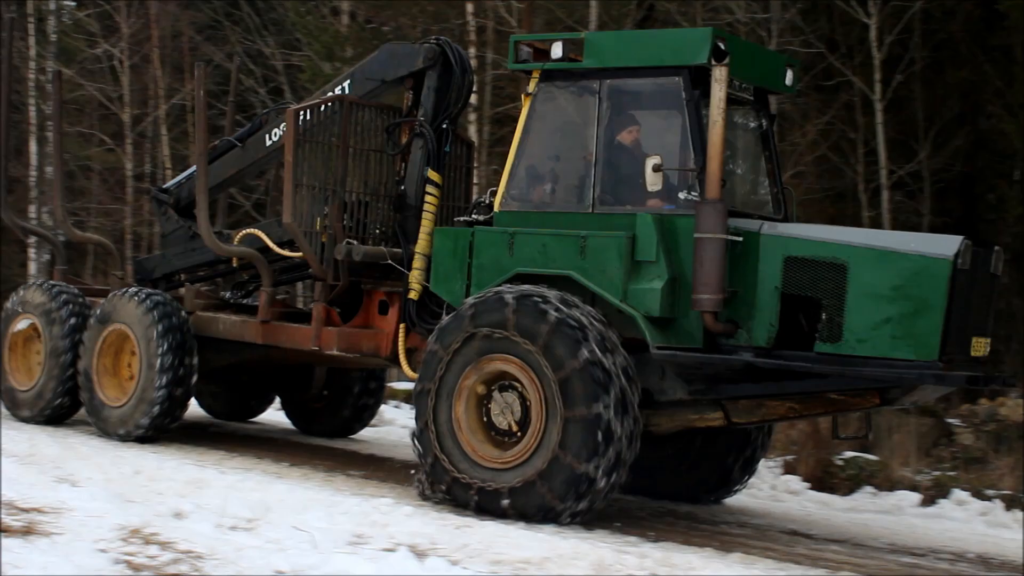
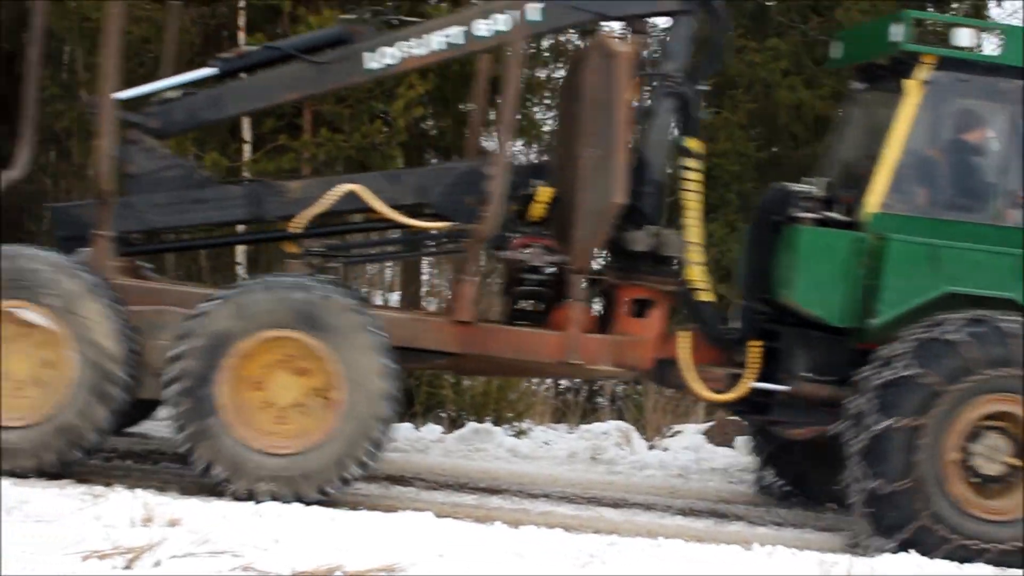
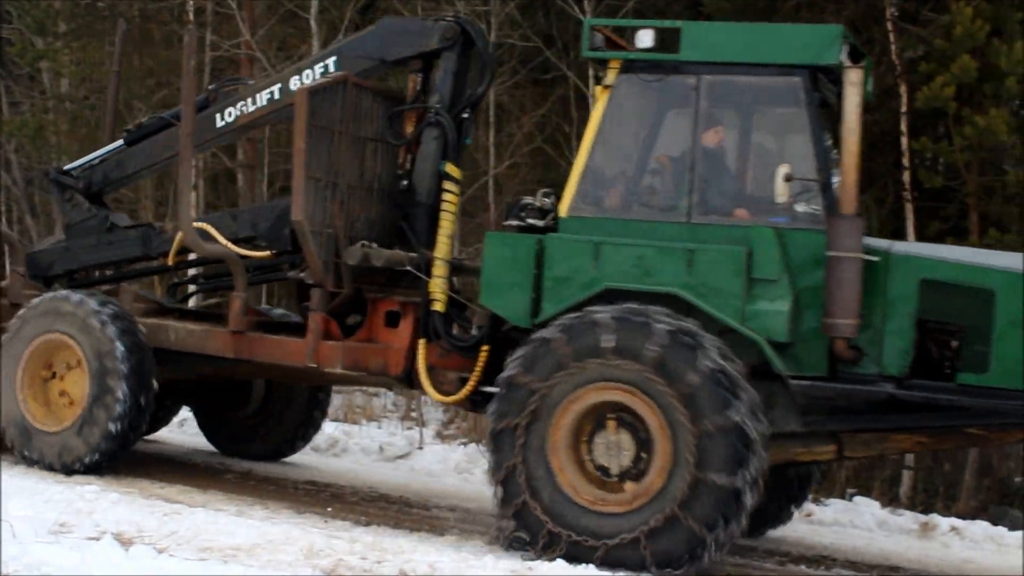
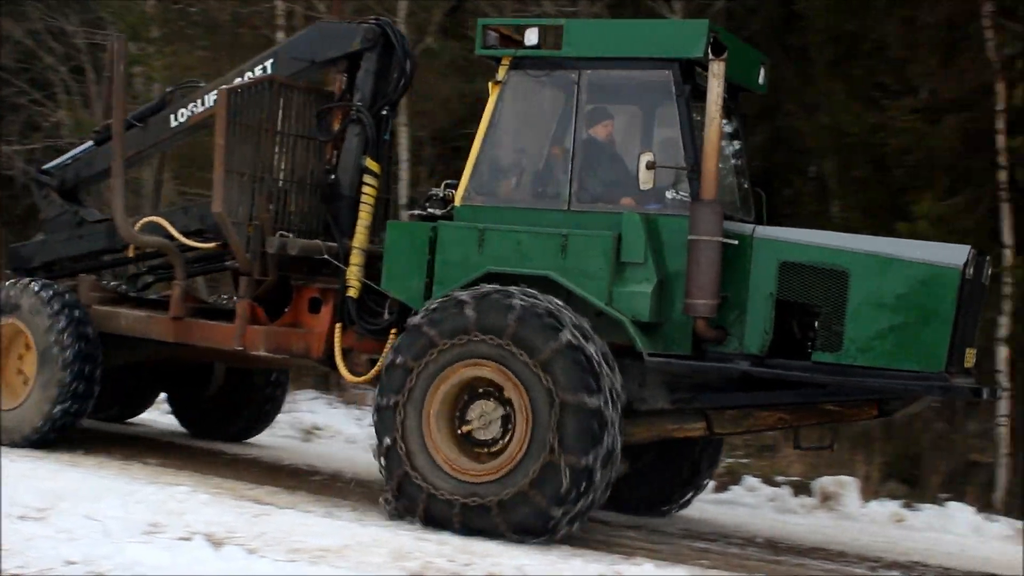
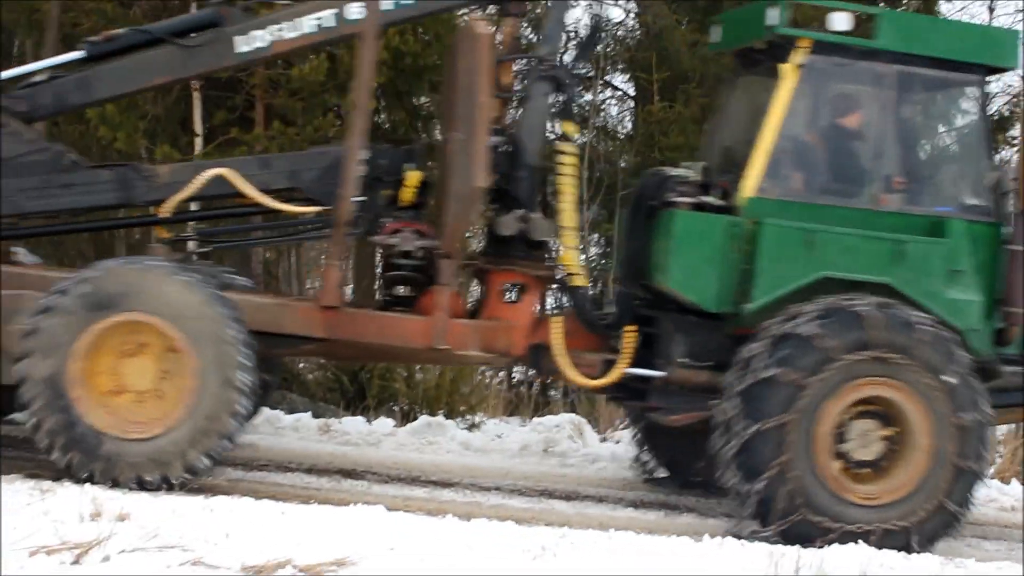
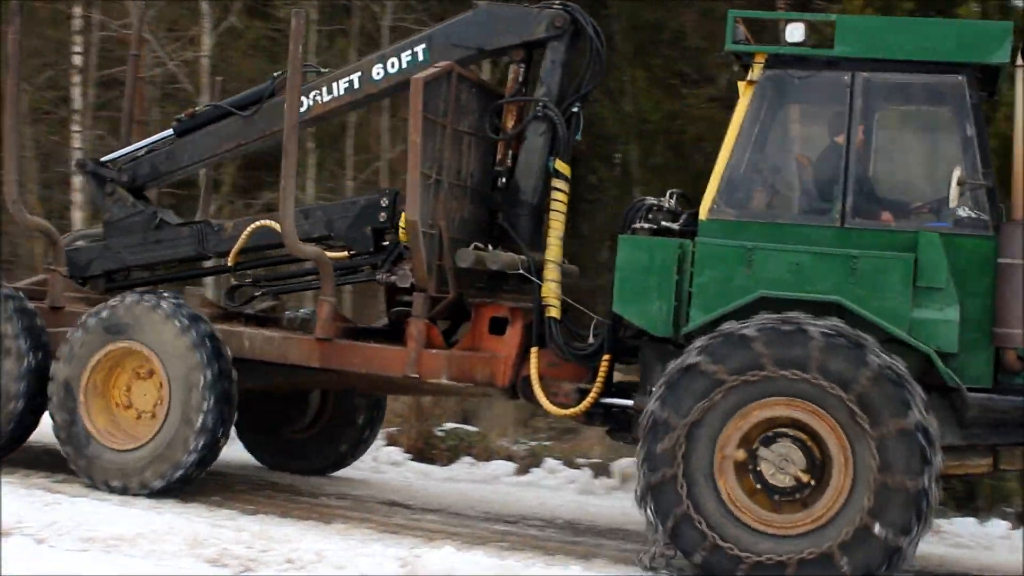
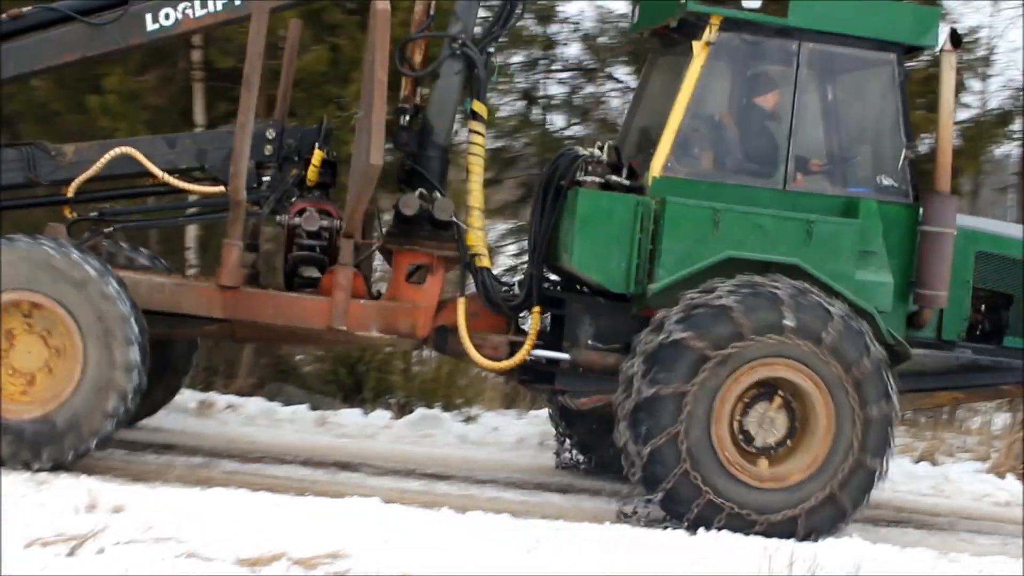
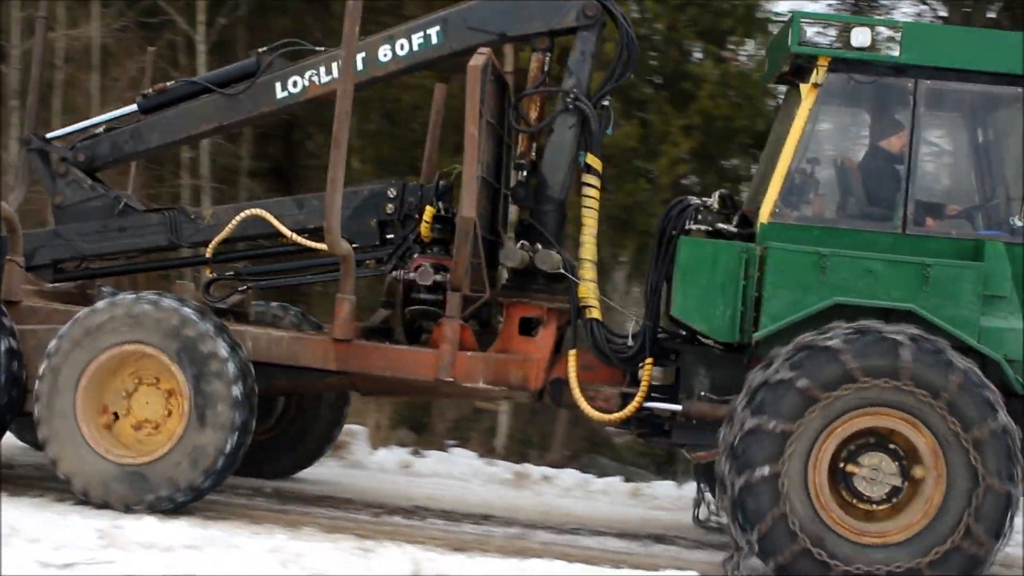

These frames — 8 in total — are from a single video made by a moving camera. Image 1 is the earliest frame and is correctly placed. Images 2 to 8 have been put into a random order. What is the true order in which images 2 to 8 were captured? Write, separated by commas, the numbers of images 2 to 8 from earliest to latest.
4, 3, 6, 8, 7, 5, 2
